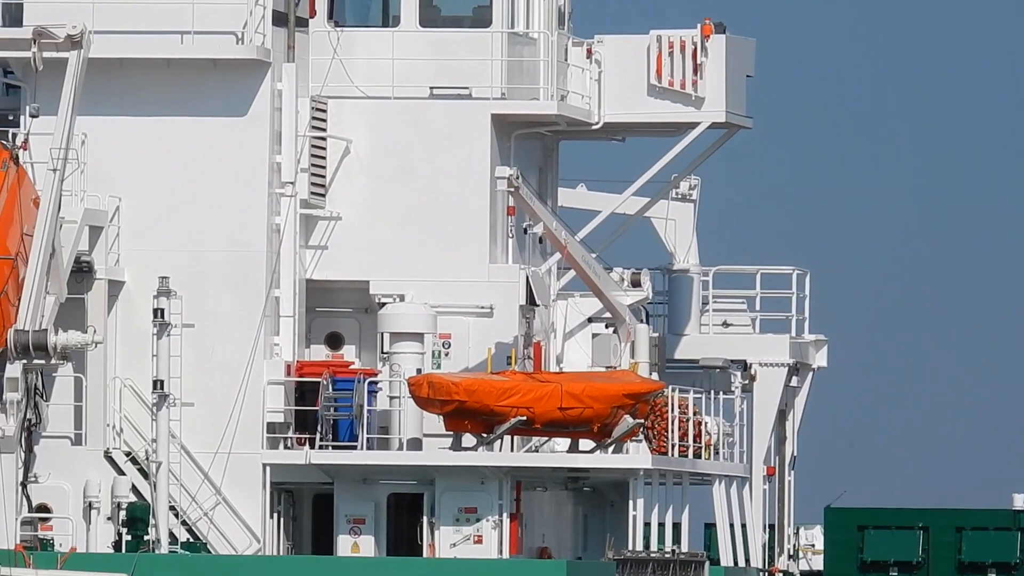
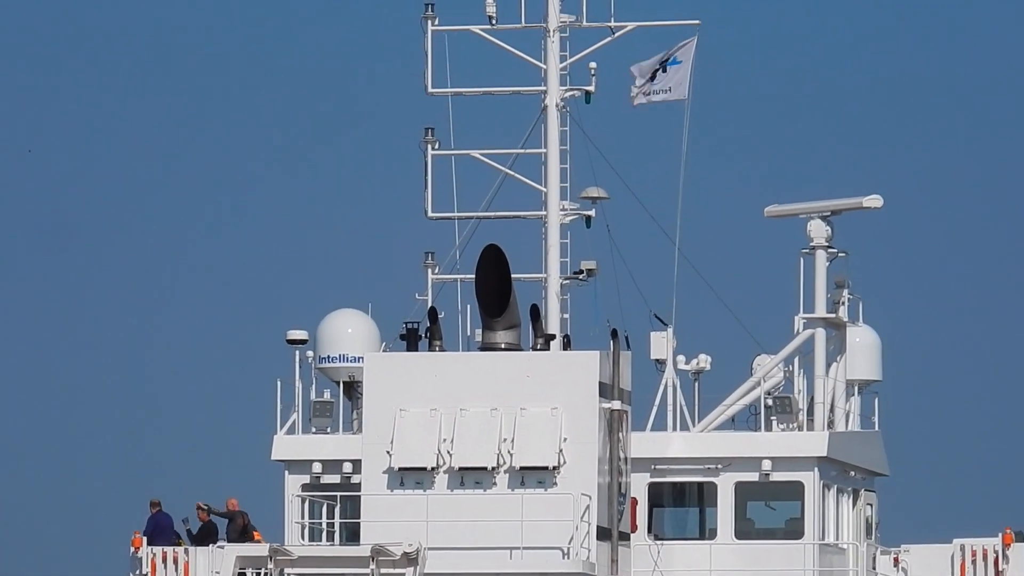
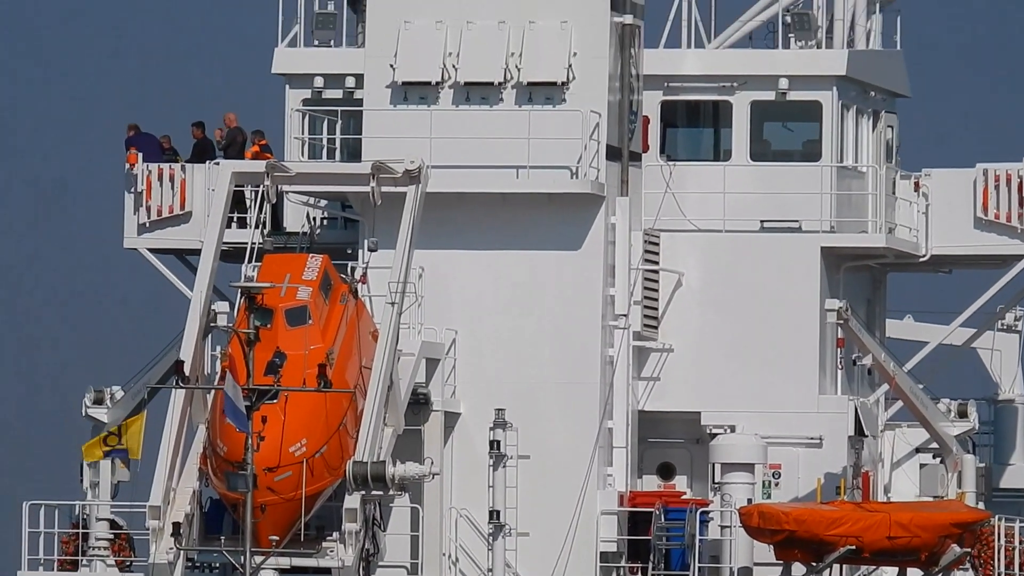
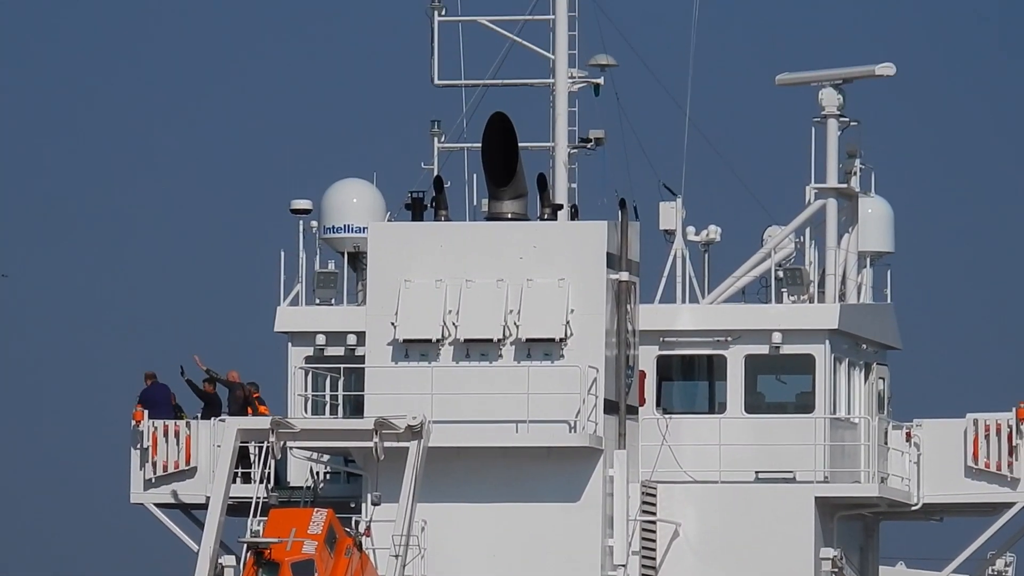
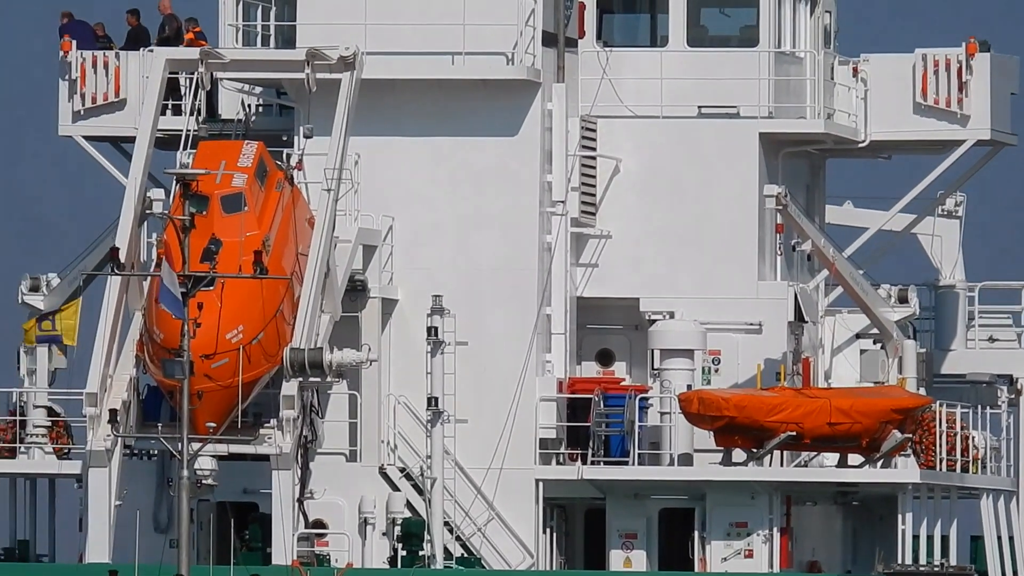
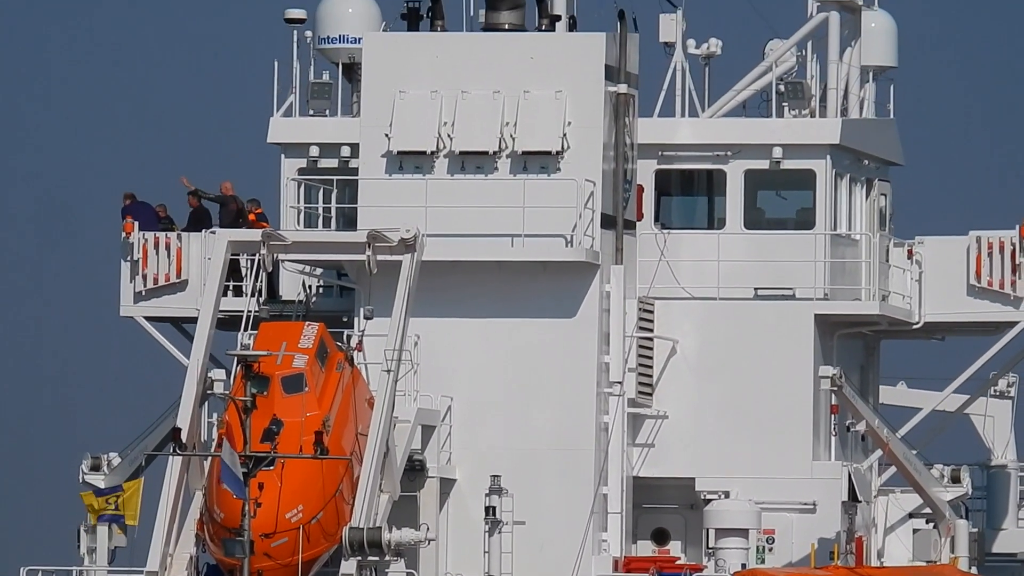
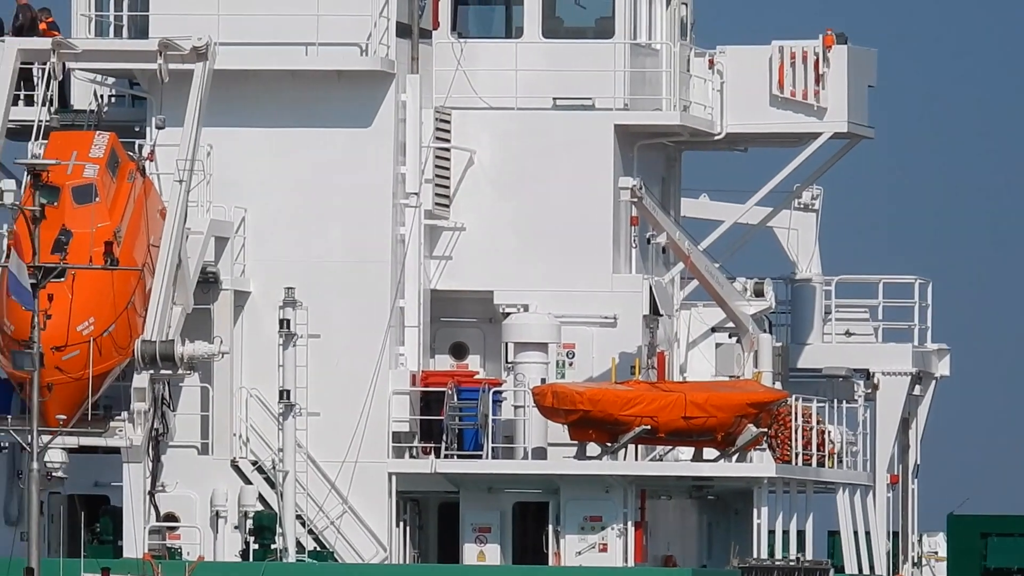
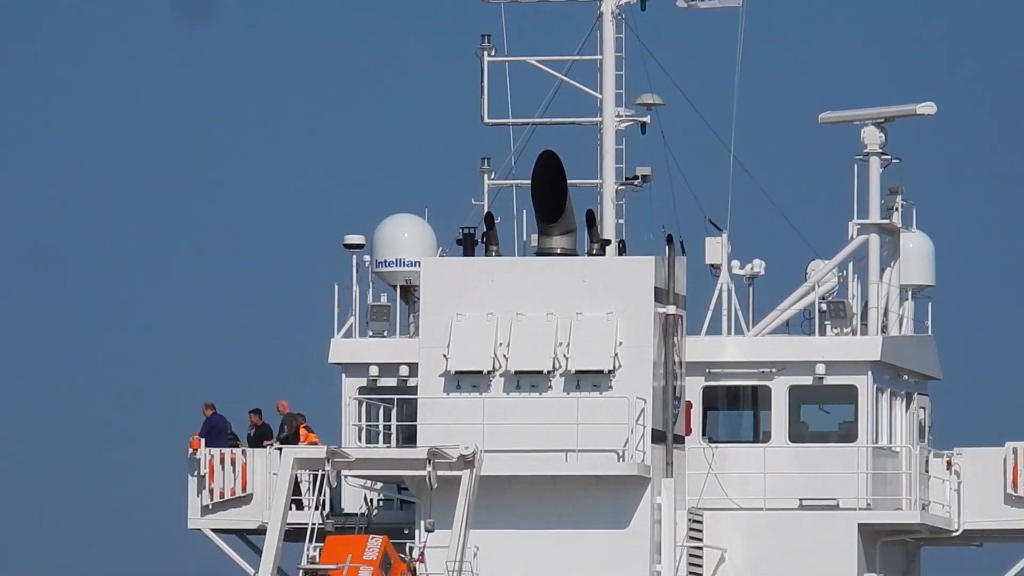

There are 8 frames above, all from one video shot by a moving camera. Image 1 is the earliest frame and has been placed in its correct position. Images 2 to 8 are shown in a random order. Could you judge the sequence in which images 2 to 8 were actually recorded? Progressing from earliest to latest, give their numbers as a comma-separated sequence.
7, 5, 3, 6, 4, 2, 8
